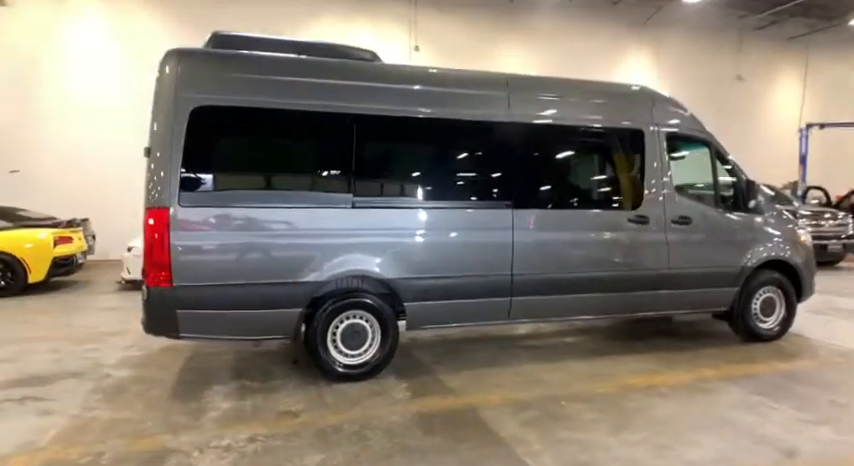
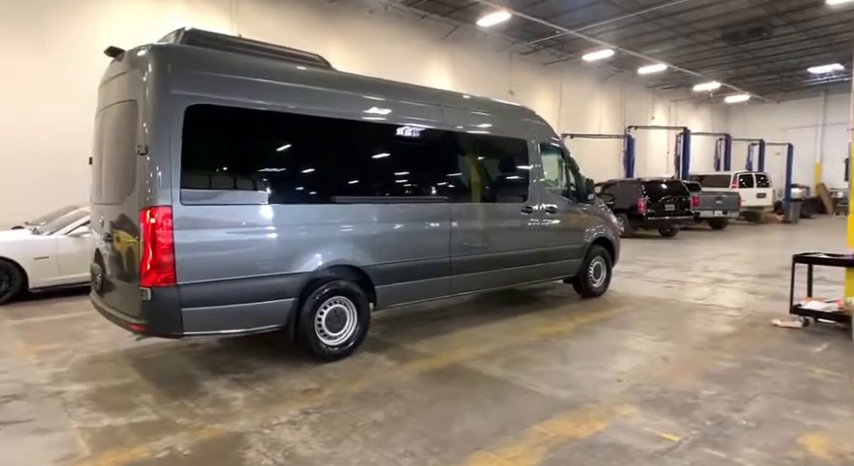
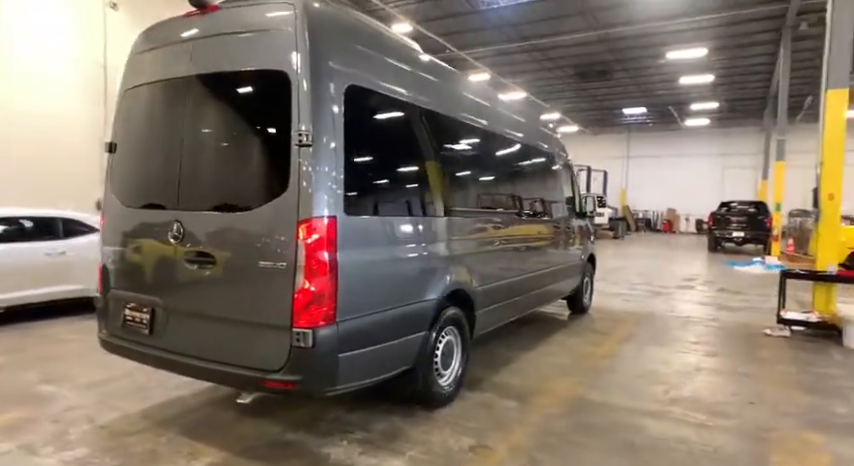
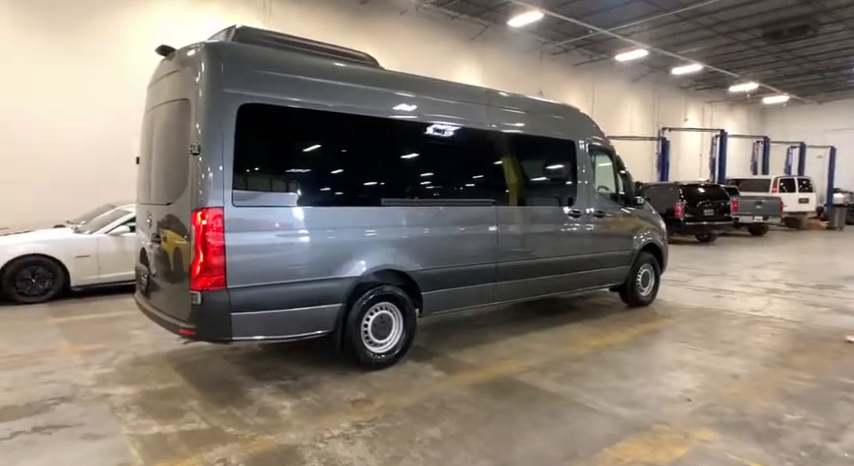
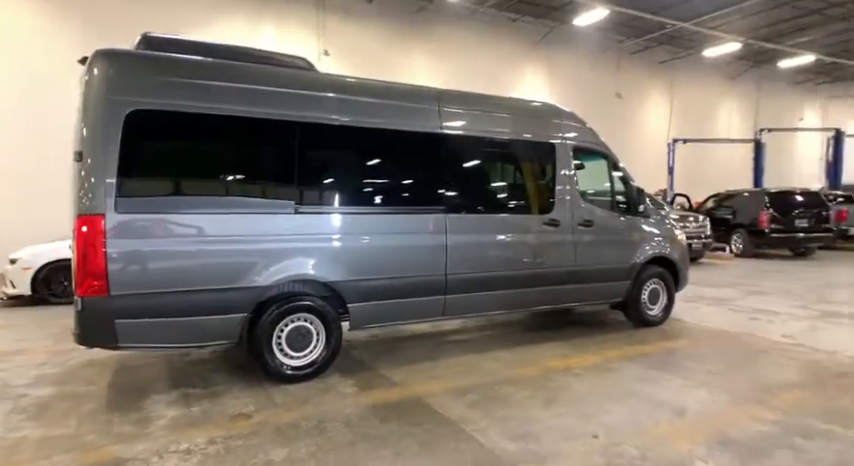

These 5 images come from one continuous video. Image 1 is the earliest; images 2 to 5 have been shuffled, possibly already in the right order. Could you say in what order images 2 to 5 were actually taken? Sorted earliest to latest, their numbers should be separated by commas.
5, 2, 4, 3
